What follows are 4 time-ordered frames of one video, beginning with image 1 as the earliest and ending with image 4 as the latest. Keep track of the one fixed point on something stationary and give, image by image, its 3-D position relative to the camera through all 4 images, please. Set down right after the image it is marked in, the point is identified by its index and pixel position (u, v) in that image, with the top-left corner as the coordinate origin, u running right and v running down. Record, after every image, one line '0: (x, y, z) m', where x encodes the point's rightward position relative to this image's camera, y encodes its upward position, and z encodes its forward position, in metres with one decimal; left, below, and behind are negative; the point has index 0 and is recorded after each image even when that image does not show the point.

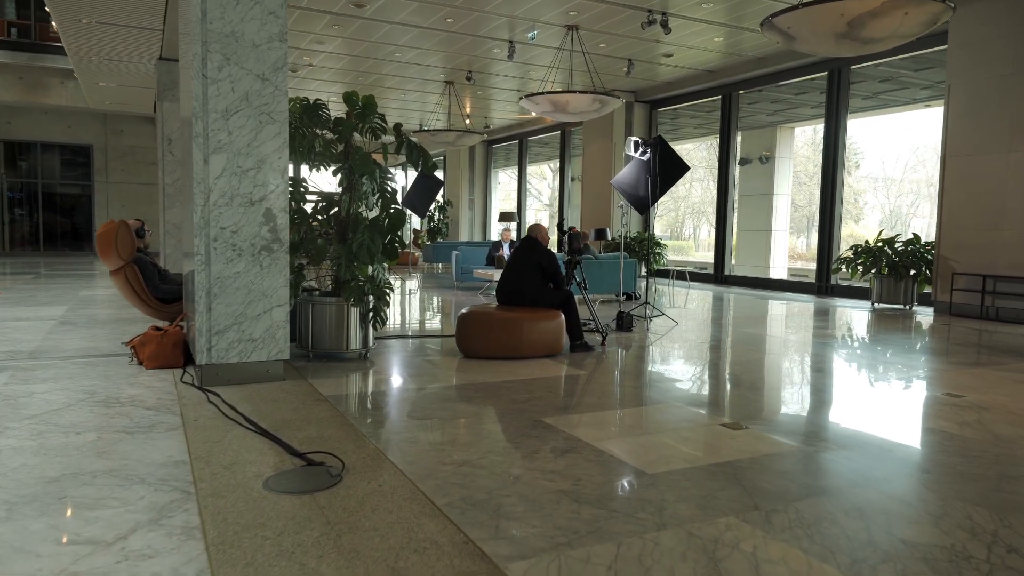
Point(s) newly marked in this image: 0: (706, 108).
0: (+4.4, +4.1, +16.2) m
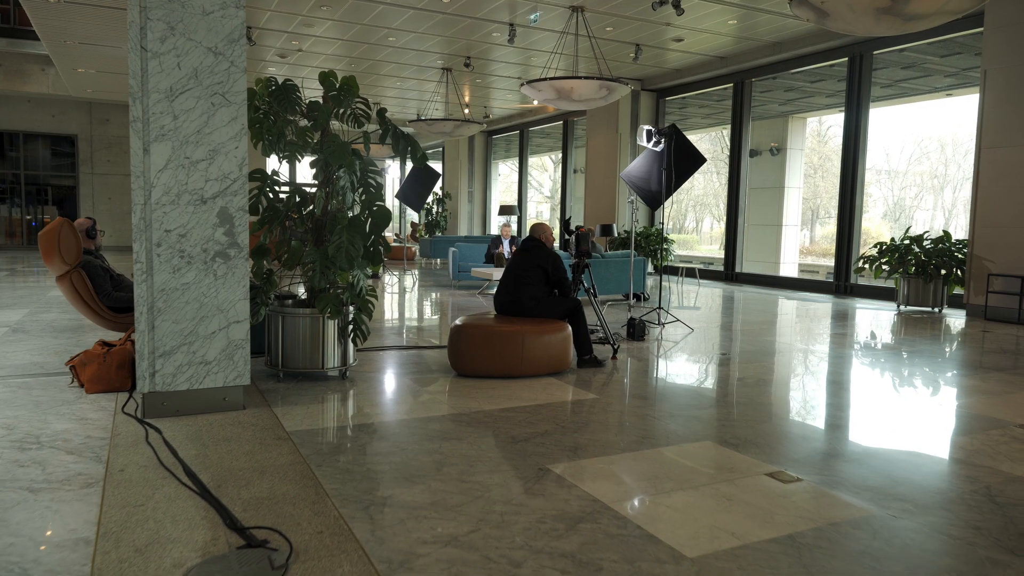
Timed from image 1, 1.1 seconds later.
0: (+4.4, +4.1, +15.4) m
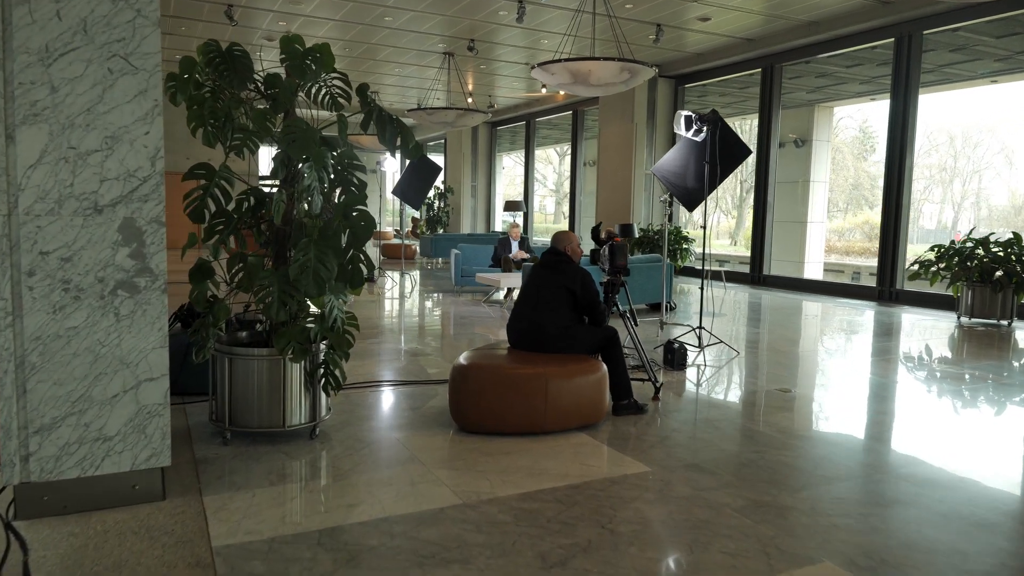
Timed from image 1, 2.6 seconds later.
0: (+4.5, +4.1, +14.2) m
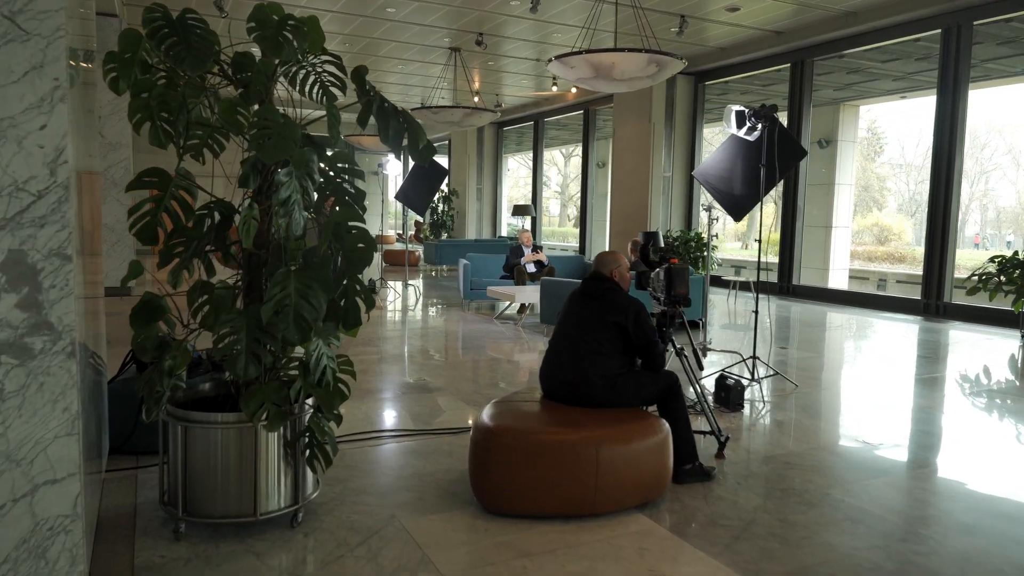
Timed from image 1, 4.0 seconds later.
0: (+4.7, +3.9, +13.3) m
